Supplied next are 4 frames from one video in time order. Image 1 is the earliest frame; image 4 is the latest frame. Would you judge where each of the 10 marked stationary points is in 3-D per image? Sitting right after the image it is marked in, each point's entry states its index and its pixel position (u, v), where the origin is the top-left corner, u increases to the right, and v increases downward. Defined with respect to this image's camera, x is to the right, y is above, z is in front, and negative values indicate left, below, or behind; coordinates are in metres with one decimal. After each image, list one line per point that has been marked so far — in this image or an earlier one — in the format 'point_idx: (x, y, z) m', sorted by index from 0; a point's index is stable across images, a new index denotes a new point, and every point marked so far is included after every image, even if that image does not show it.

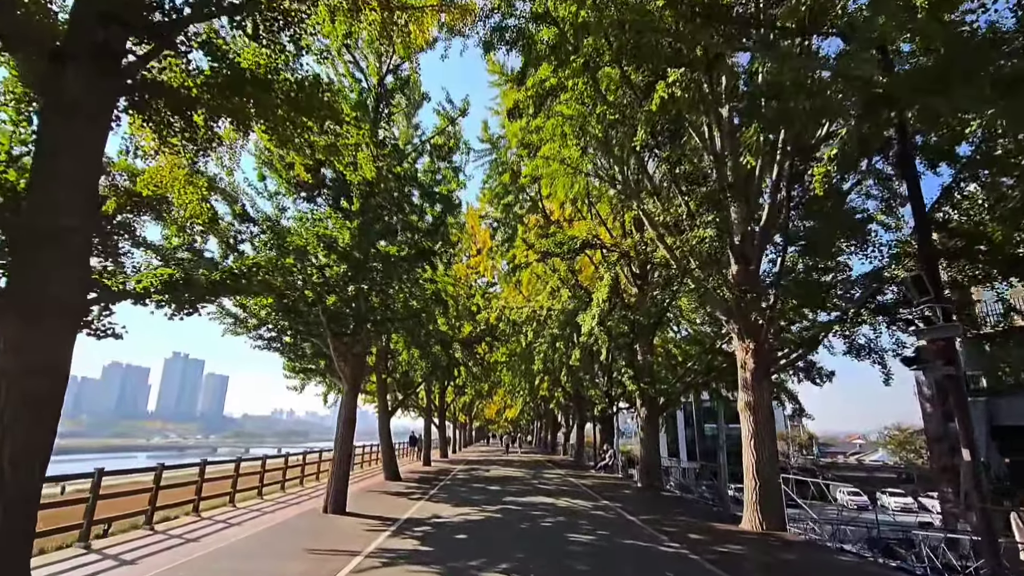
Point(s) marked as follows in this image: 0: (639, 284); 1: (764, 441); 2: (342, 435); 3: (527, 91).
0: (+4.9, +0.2, +19.8) m
1: (+5.5, -3.4, +11.3) m
2: (-4.5, -3.9, +13.5) m
3: (+0.4, +5.0, +12.9) m
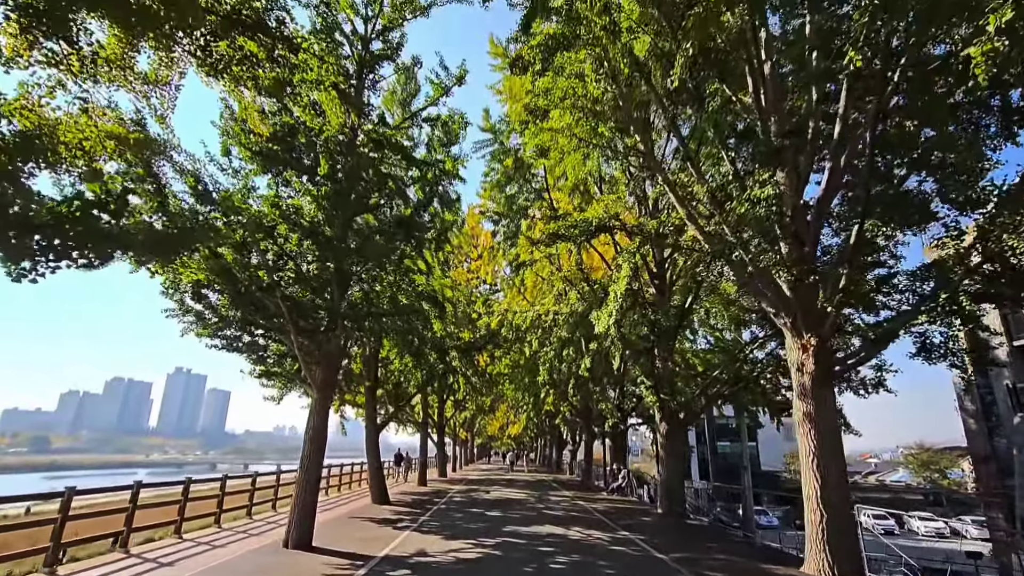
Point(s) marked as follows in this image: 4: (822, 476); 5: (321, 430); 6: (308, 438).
0: (+5.0, +0.3, +17.7) m
1: (+5.6, -3.1, +9.0) m
2: (-4.5, -3.6, +11.3) m
3: (+0.4, +5.2, +10.9) m
4: (+5.4, -3.3, +9.0) m
5: (-4.3, -3.1, +11.5) m
6: (-4.5, -3.3, +11.4) m
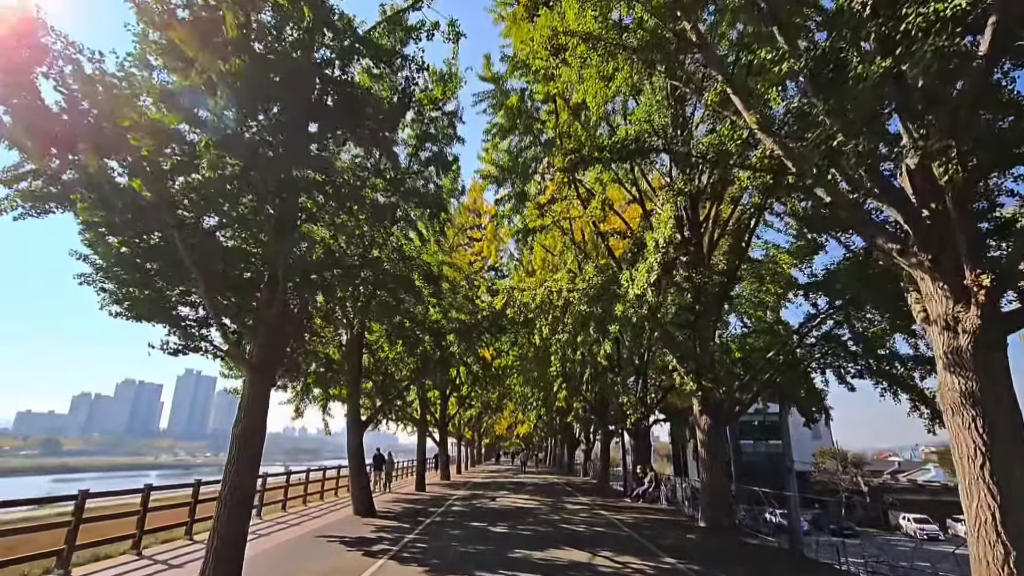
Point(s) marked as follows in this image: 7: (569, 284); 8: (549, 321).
0: (+5.2, +1.3, +14.5) m
1: (+5.7, -2.0, +5.8) m
2: (-4.4, -2.7, +8.3) m
3: (+0.5, +6.2, +7.8) m
4: (+5.5, -2.3, +5.8) m
5: (-4.1, -2.2, +8.4) m
6: (-4.4, -2.4, +8.4) m
7: (+2.1, +0.2, +18.8) m
8: (+1.4, -1.2, +19.5) m
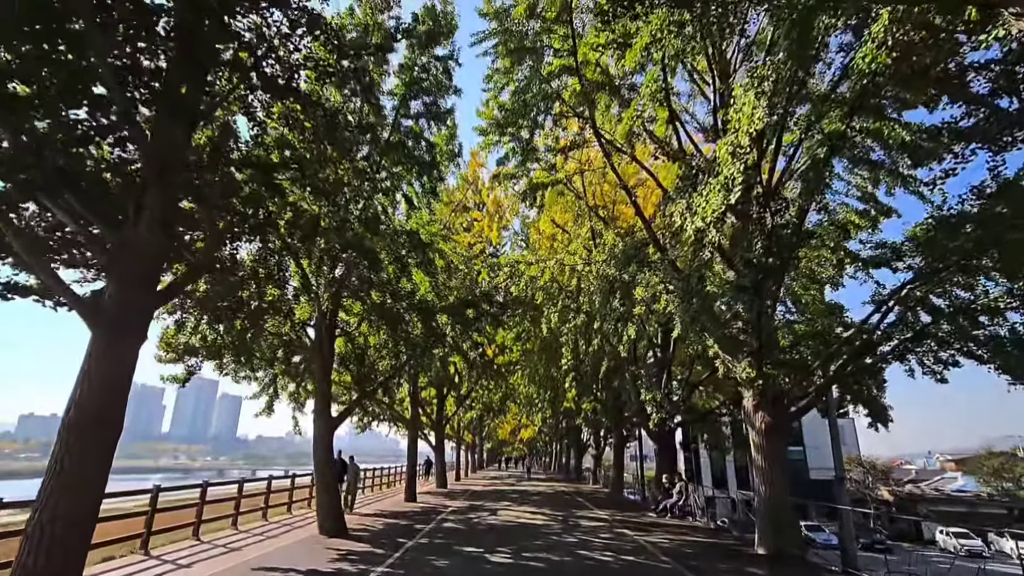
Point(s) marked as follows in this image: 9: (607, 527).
0: (+5.3, +2.1, +11.4) m
1: (+5.7, -1.1, +2.7) m
2: (-4.3, -1.8, +5.2) m
3: (+0.6, +7.1, +4.8) m
4: (+5.6, -1.3, +2.7) m
5: (-4.1, -1.3, +5.4) m
6: (-4.3, -1.4, +5.3) m
7: (+2.2, +1.0, +15.7) m
8: (+1.6, -0.4, +16.5) m
9: (+2.7, -7.0, +15.0) m
